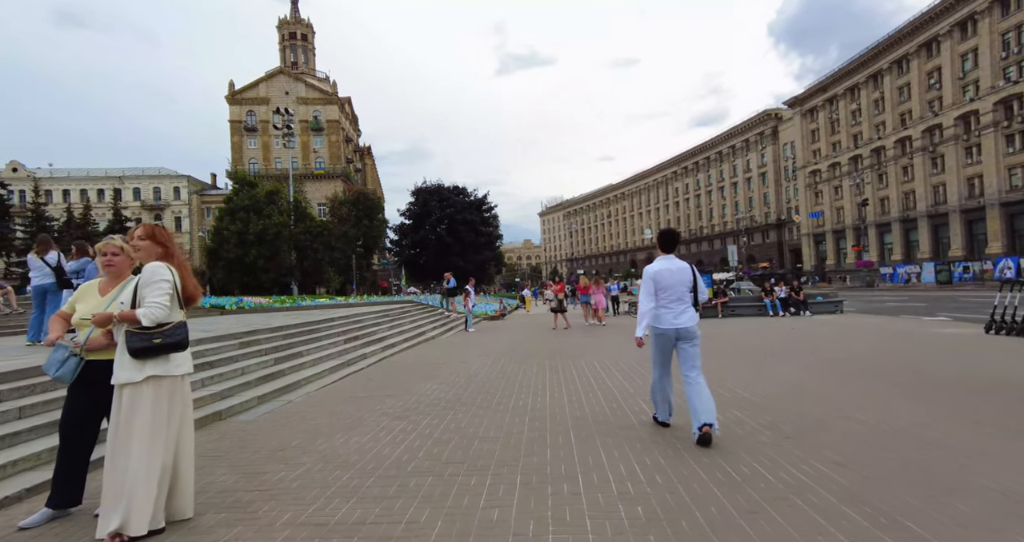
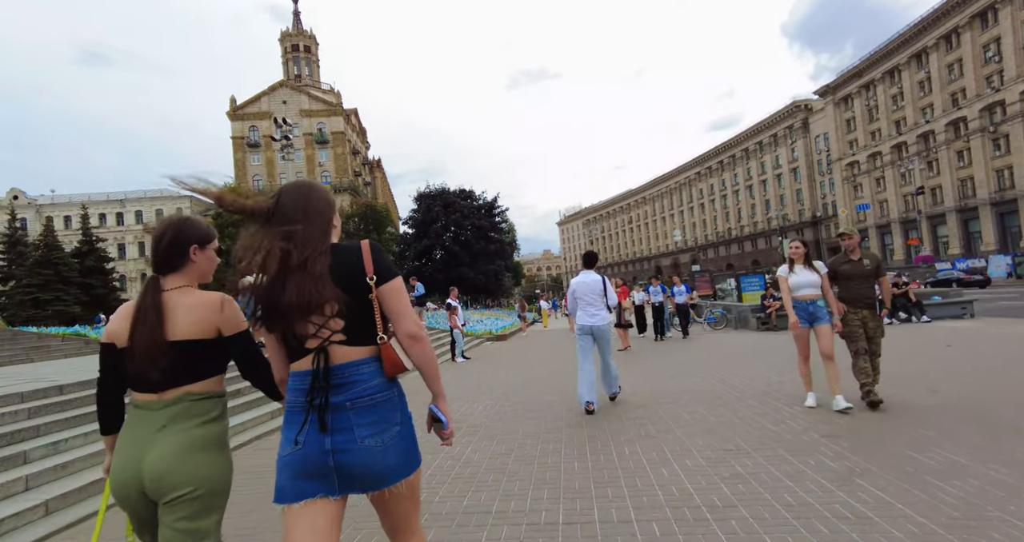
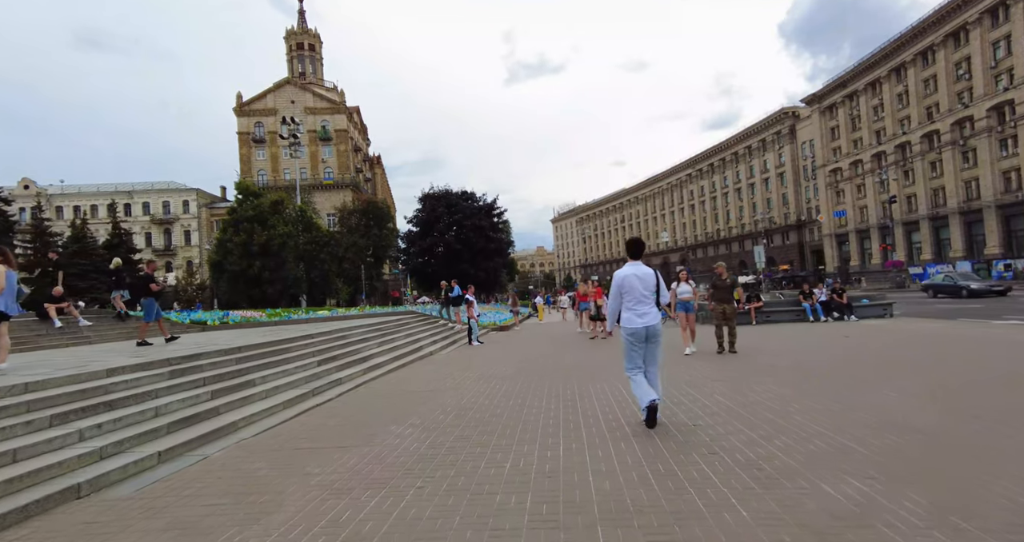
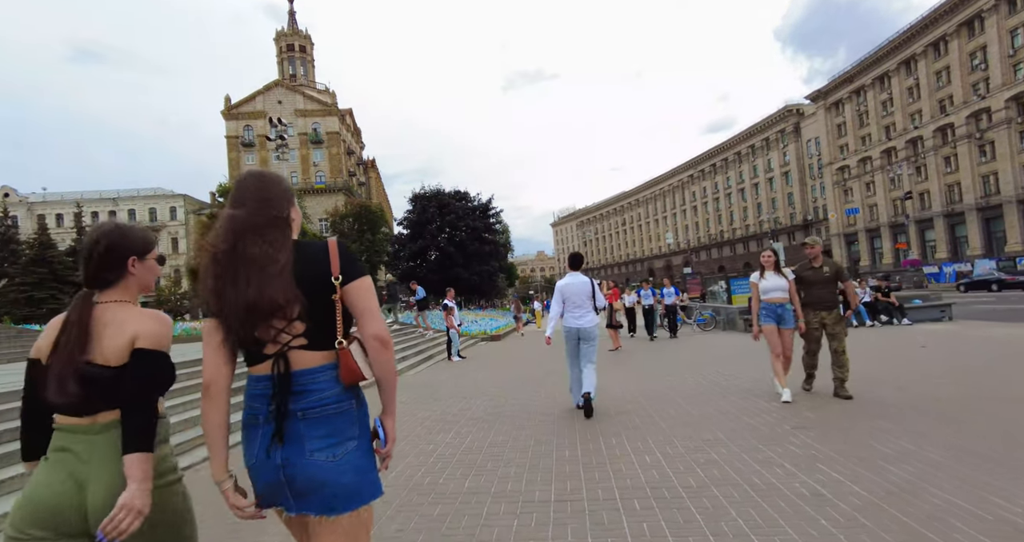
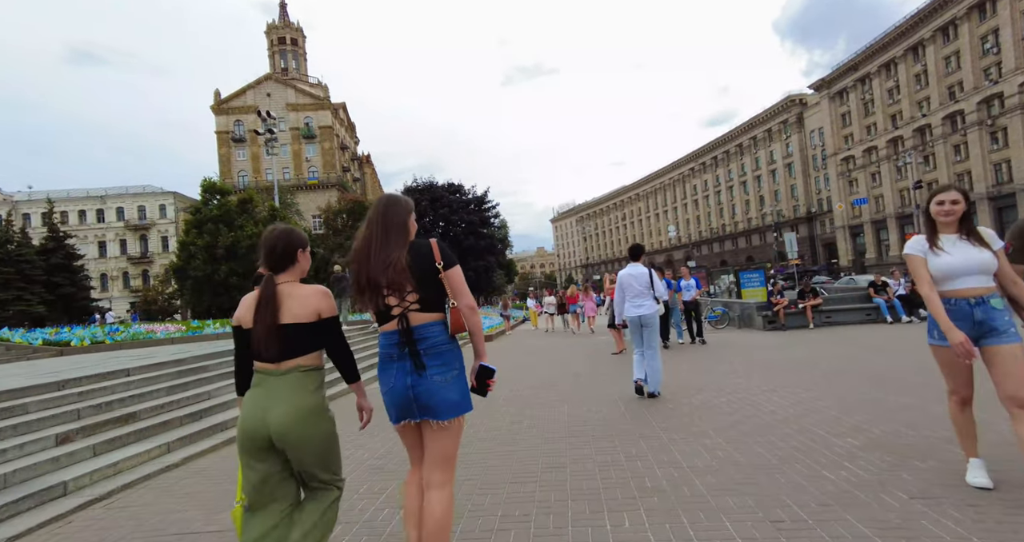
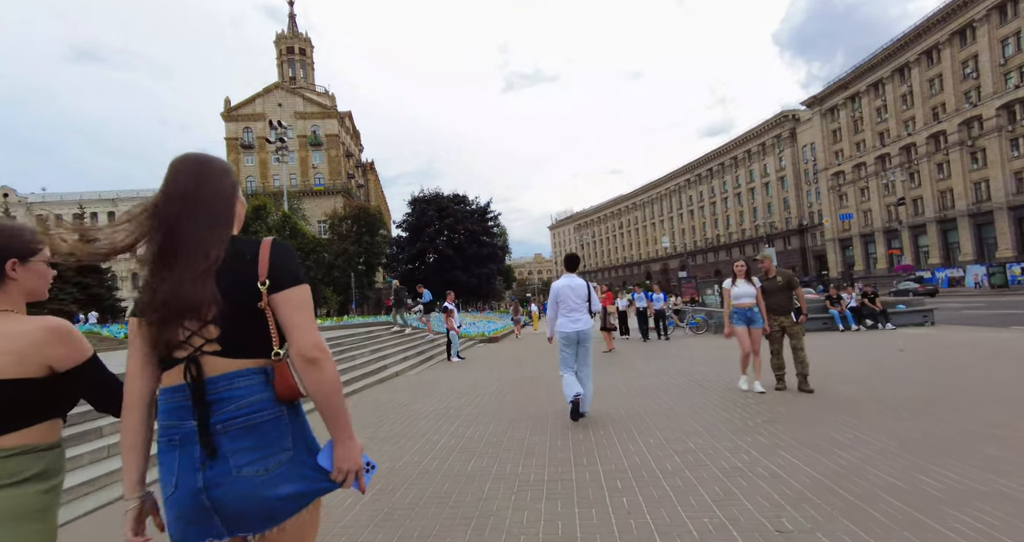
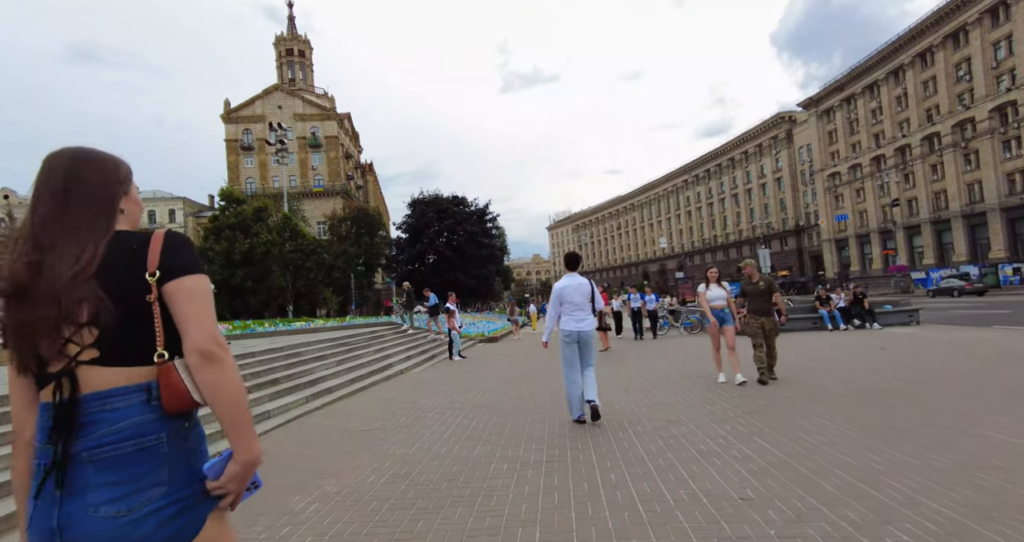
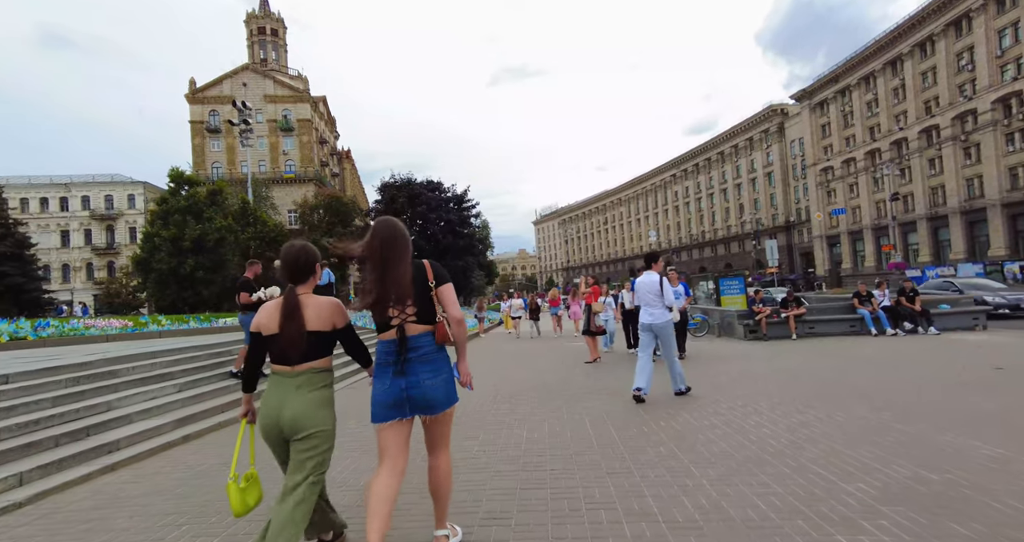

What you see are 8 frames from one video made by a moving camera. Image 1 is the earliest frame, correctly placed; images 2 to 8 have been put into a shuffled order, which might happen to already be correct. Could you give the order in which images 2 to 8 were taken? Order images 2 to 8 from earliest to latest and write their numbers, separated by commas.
3, 7, 6, 4, 2, 5, 8
